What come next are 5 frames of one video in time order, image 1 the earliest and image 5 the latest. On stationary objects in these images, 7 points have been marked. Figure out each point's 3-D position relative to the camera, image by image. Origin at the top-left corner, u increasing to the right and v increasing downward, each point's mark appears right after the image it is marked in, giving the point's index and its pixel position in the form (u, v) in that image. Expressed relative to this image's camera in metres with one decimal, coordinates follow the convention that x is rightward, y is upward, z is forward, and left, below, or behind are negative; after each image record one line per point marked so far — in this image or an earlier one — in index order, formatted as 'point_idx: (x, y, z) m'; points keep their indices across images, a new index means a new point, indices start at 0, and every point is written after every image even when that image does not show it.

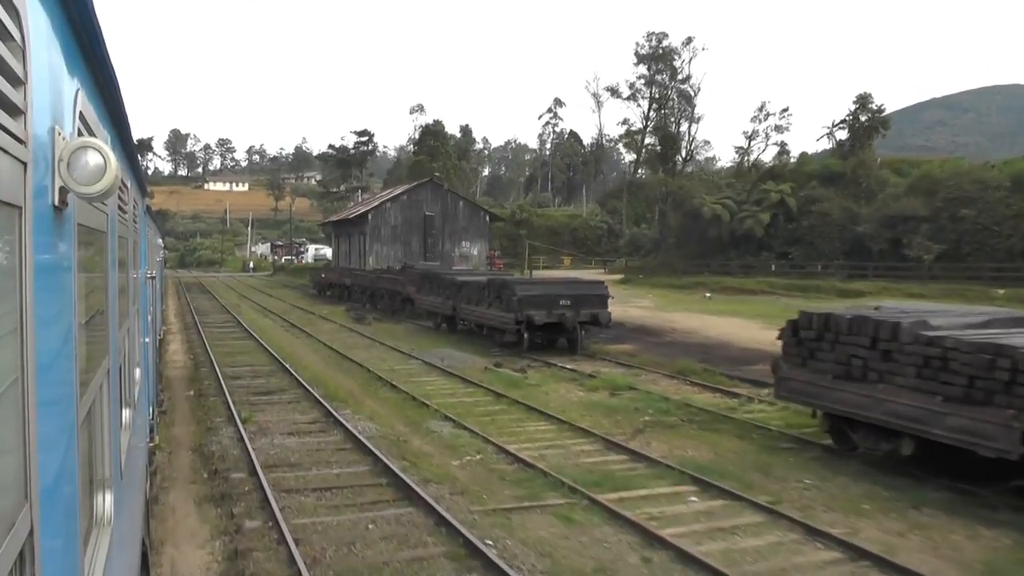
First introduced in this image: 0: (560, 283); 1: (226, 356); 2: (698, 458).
0: (+0.8, +0.1, +18.1) m
1: (-4.6, -1.1, +17.6) m
2: (+1.7, -1.6, +9.9) m
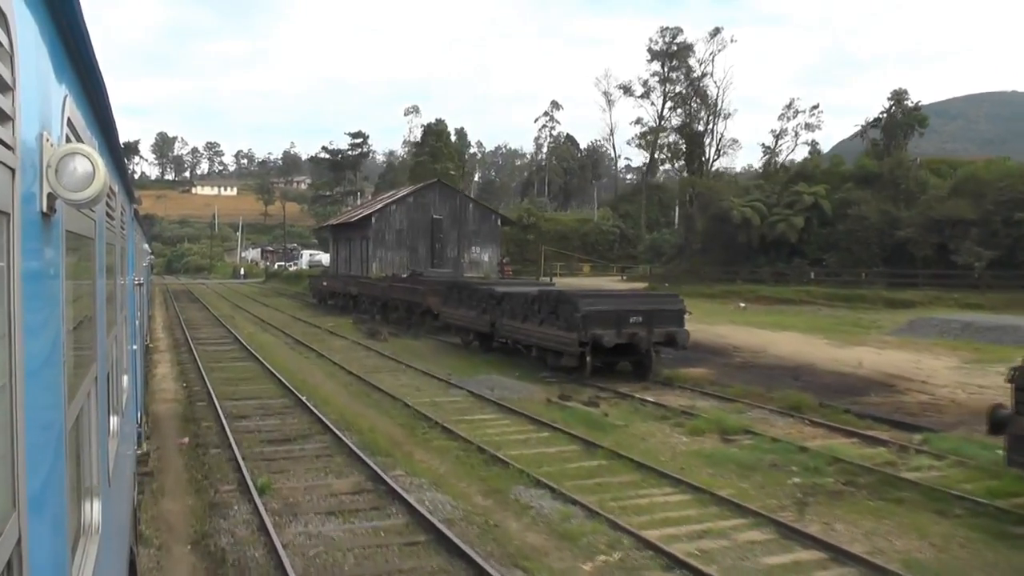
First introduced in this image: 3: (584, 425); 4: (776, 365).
0: (+1.6, -0.1, +15.1) m
1: (-3.8, -1.3, +14.5) m
2: (+2.6, -1.7, +6.9) m
3: (+0.8, -1.5, +11.5) m
4: (+4.3, -1.3, +17.8) m
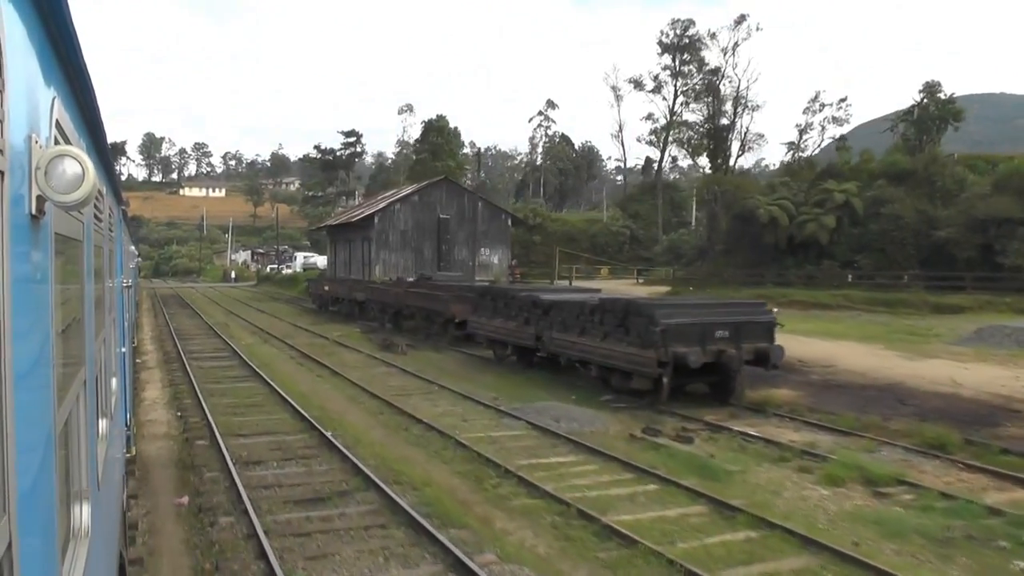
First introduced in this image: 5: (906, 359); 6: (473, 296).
0: (+2.3, -0.2, +12.7) m
1: (-3.1, -1.4, +12.0) m
2: (+3.4, -1.8, +4.5) m
3: (+1.5, -1.5, +9.1) m
4: (+4.9, -1.4, +15.4) m
5: (+7.1, -1.3, +19.8) m
6: (-0.6, -0.1, +18.2) m
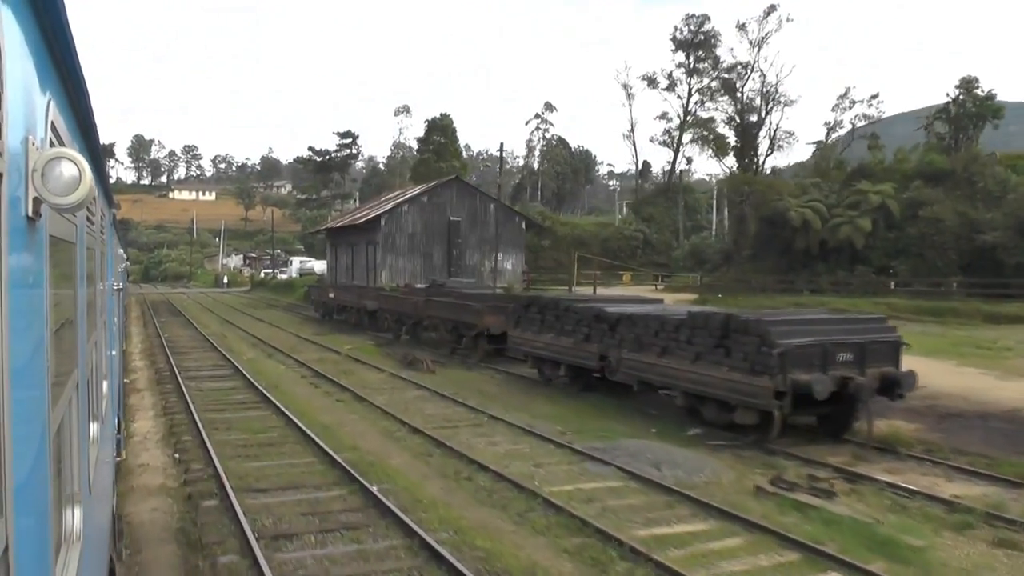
0: (+3.0, -0.3, +10.4) m
1: (-2.4, -1.5, +9.7) m
2: (+4.2, -1.9, +2.3) m
3: (+2.3, -1.6, +6.8) m
4: (+5.6, -1.5, +13.2) m
5: (+7.8, -1.4, +17.6) m
6: (0.0, -0.3, +15.9) m
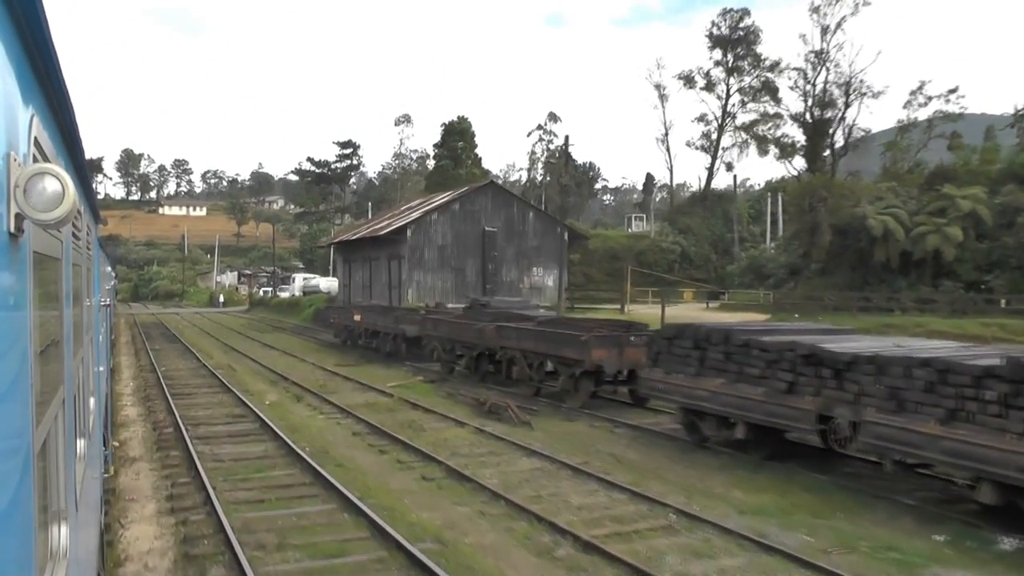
0: (+4.5, -0.5, +6.3) m
1: (-0.9, -1.7, +5.5) m
2: (+5.7, -1.9, -1.8) m
3: (+3.8, -1.8, +2.7) m
4: (+7.1, -1.7, +9.1) m
5: (+9.2, -1.7, +13.5) m
6: (+1.4, -0.5, +11.8) m
